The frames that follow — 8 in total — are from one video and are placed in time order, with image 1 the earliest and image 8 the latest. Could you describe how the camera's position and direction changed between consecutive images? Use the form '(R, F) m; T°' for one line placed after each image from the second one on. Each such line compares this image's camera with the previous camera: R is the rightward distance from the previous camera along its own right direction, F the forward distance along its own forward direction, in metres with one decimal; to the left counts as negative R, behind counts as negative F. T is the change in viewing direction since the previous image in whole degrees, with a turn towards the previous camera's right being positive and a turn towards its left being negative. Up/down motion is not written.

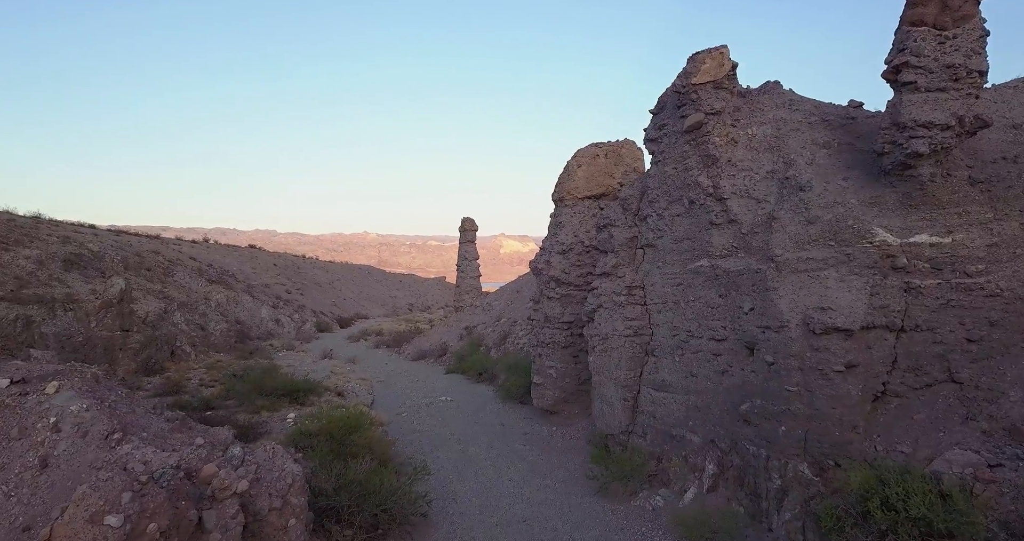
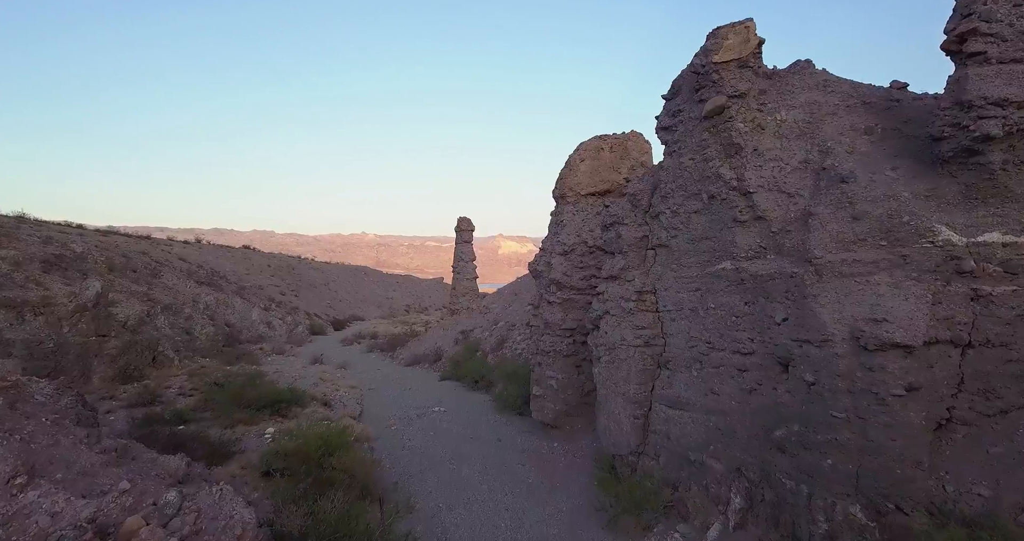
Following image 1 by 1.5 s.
(0.0, +0.6) m; 0°
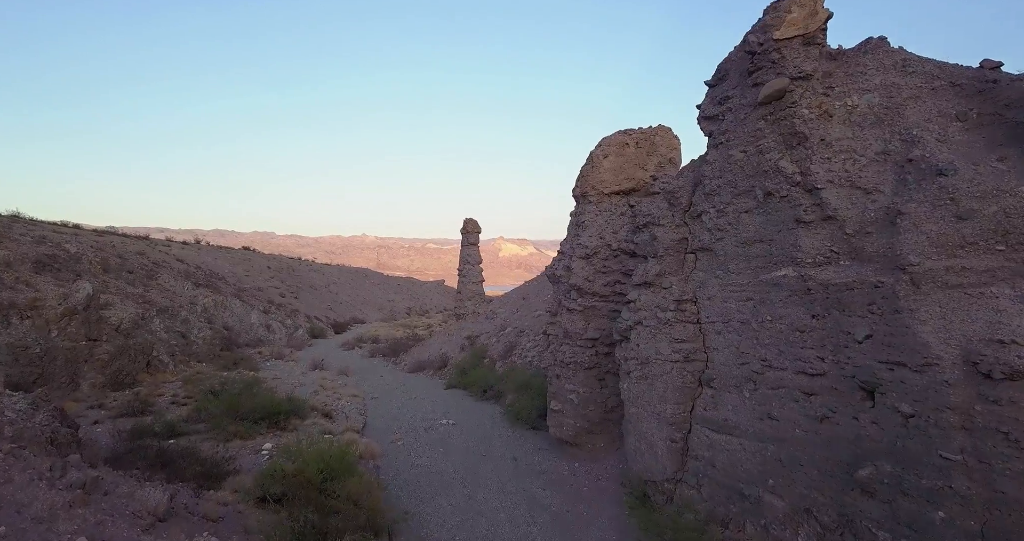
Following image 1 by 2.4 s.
(-0.2, +0.6) m; 0°
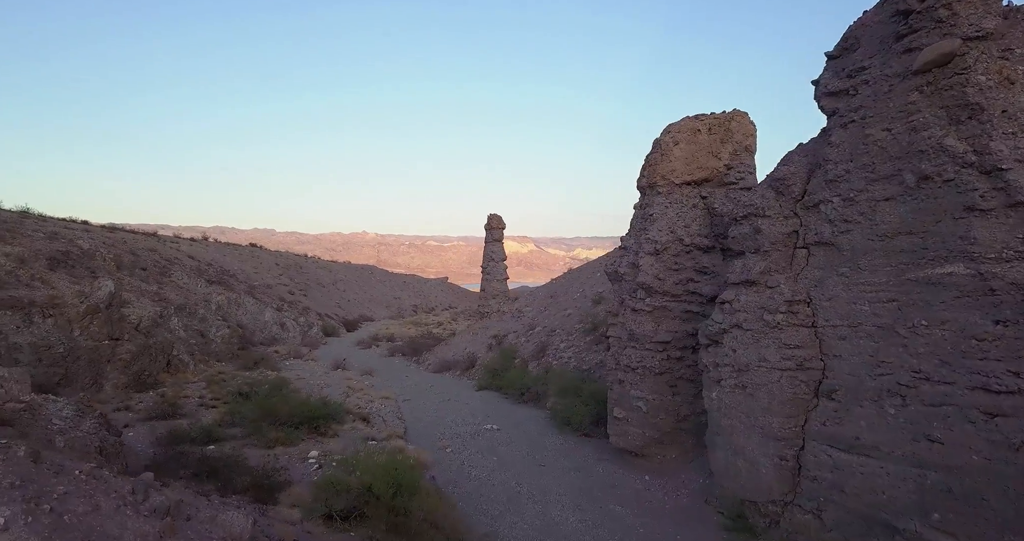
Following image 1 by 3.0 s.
(-0.8, +0.6) m; 0°
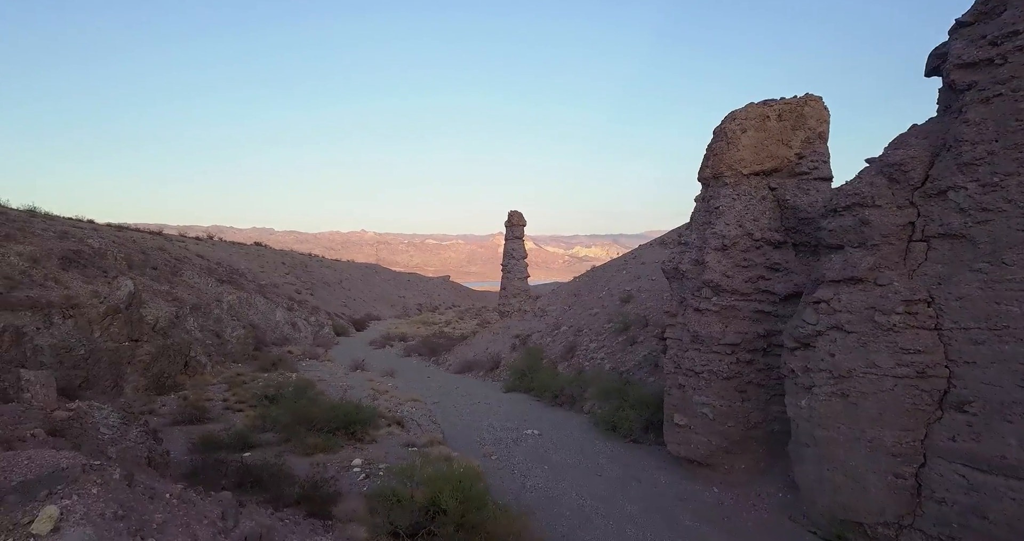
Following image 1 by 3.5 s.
(-0.7, +0.5) m; 0°
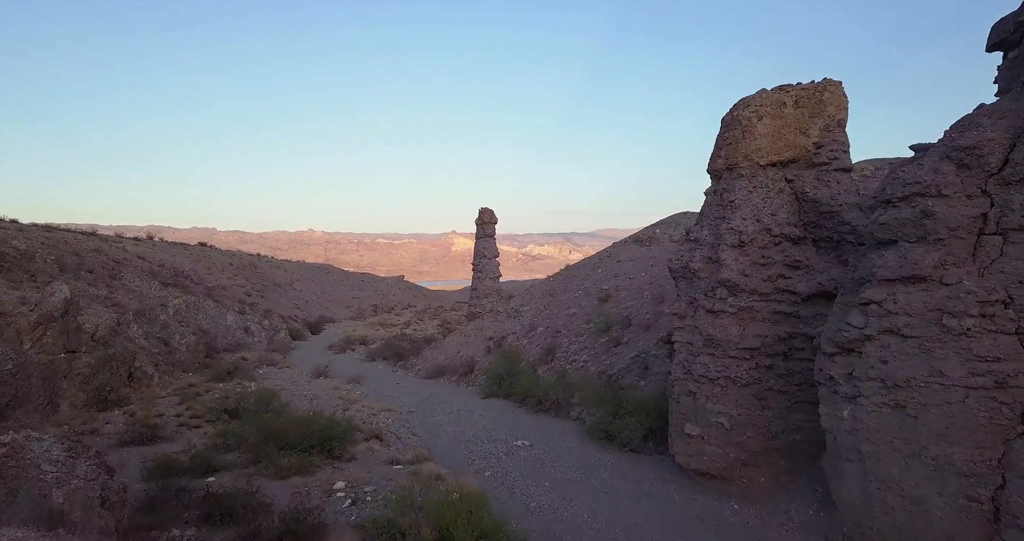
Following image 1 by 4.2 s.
(-0.5, +0.6) m; +5°
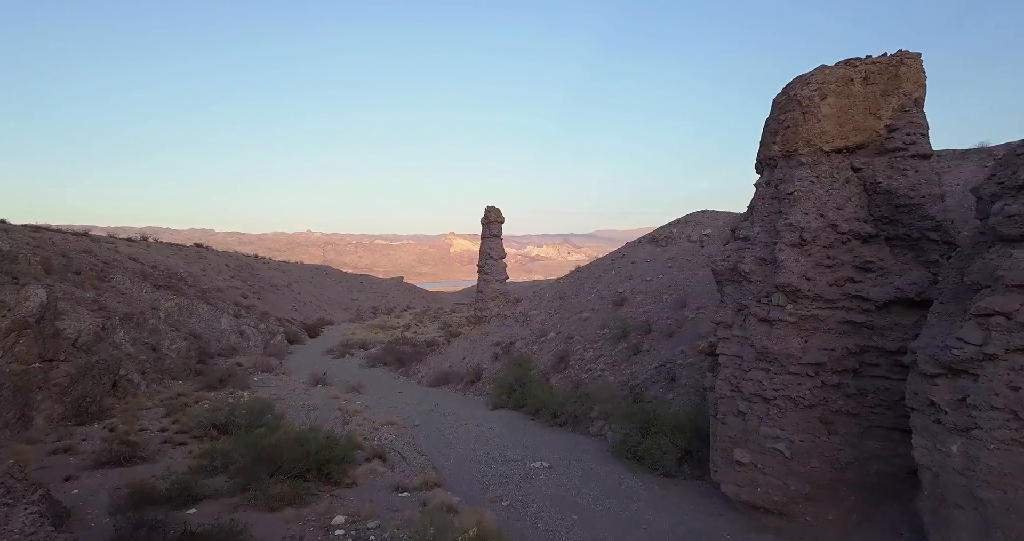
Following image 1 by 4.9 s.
(-0.3, +0.8) m; 0°
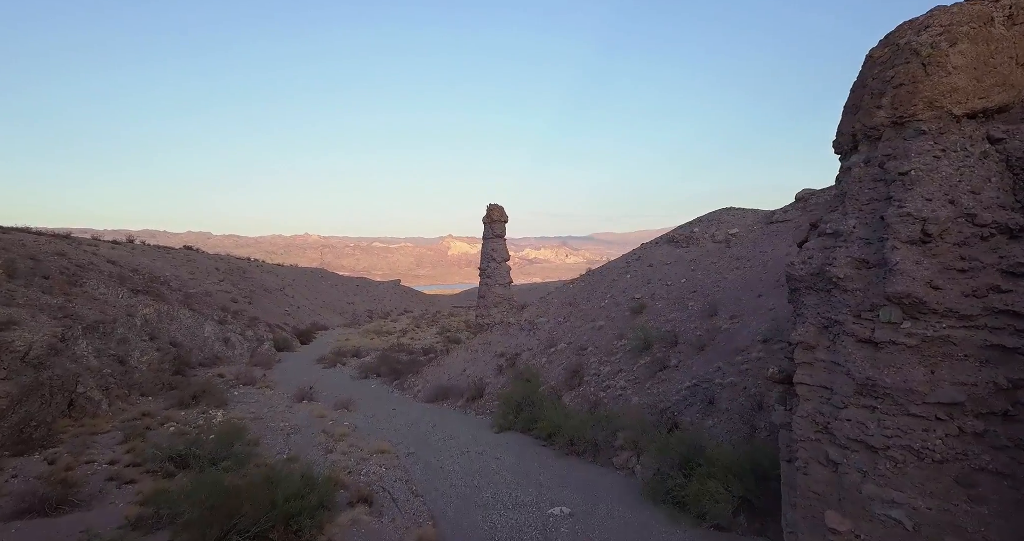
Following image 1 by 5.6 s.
(-0.2, +1.3) m; 0°
